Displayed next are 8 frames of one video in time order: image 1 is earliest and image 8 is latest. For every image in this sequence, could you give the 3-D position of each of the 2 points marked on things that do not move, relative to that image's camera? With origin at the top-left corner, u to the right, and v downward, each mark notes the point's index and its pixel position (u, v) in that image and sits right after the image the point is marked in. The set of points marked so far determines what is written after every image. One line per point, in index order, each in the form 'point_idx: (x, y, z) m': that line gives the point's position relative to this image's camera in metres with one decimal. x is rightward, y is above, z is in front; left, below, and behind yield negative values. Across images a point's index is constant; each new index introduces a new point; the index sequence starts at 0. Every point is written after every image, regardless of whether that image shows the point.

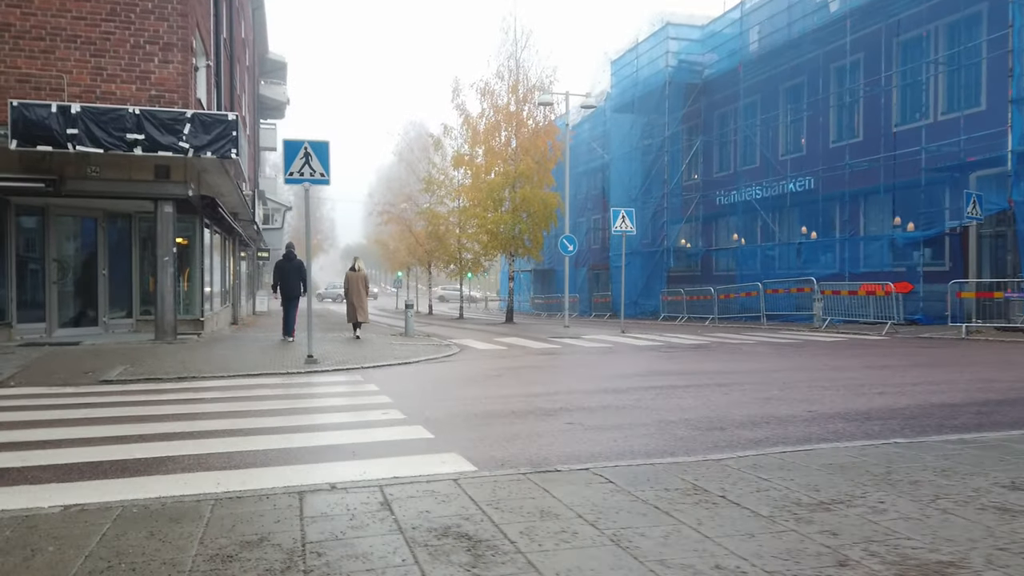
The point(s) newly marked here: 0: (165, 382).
0: (-4.5, -1.2, +9.7) m
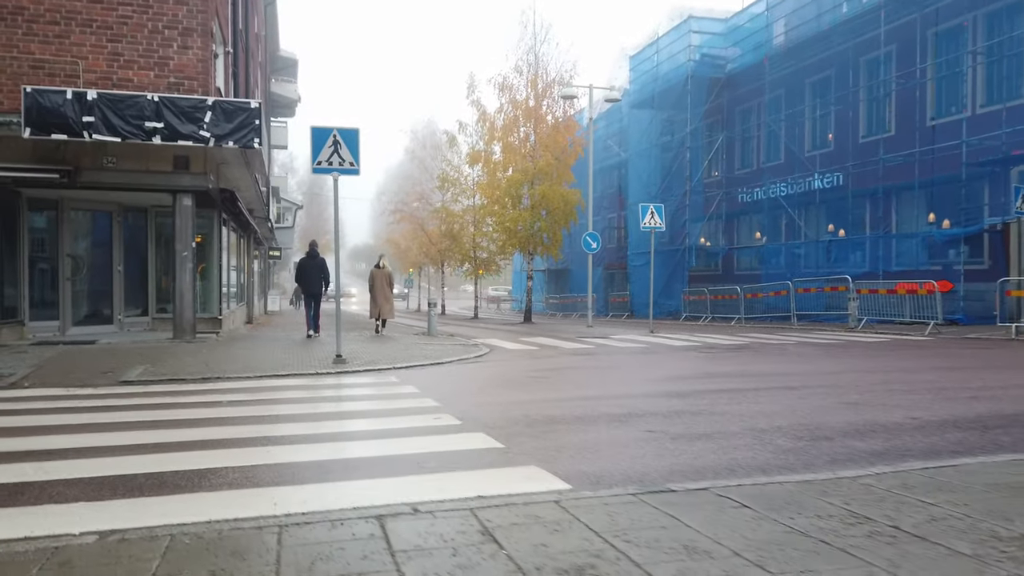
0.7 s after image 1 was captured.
0: (-3.9, -1.2, +9.1) m
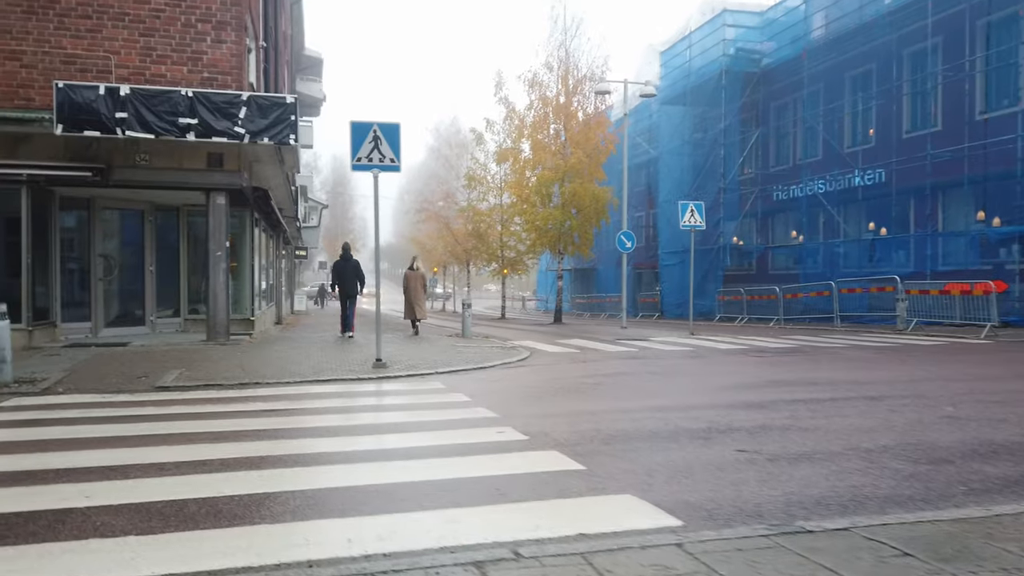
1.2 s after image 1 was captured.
0: (-3.3, -1.2, +8.7) m
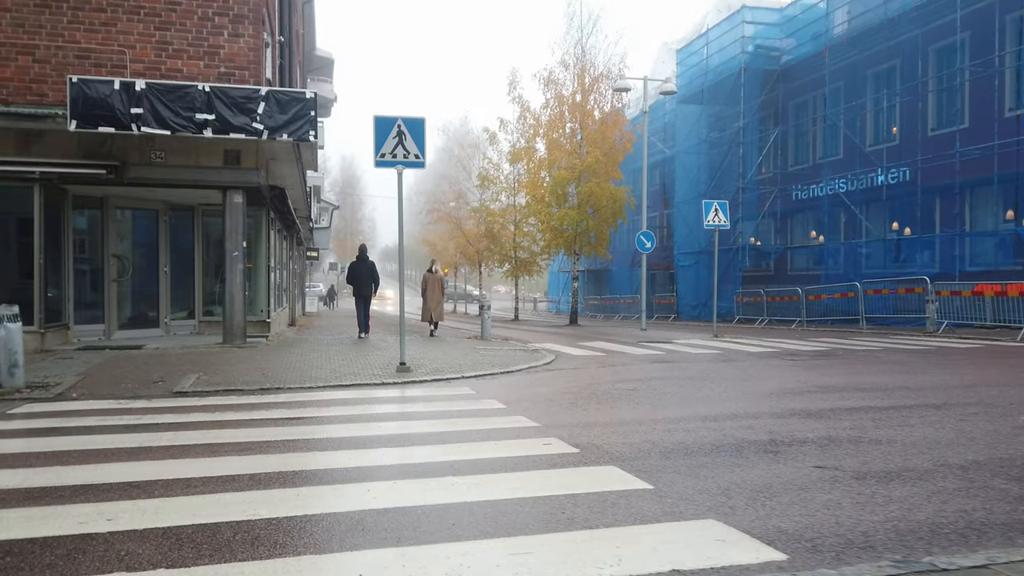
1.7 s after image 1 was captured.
0: (-2.9, -1.2, +8.4) m
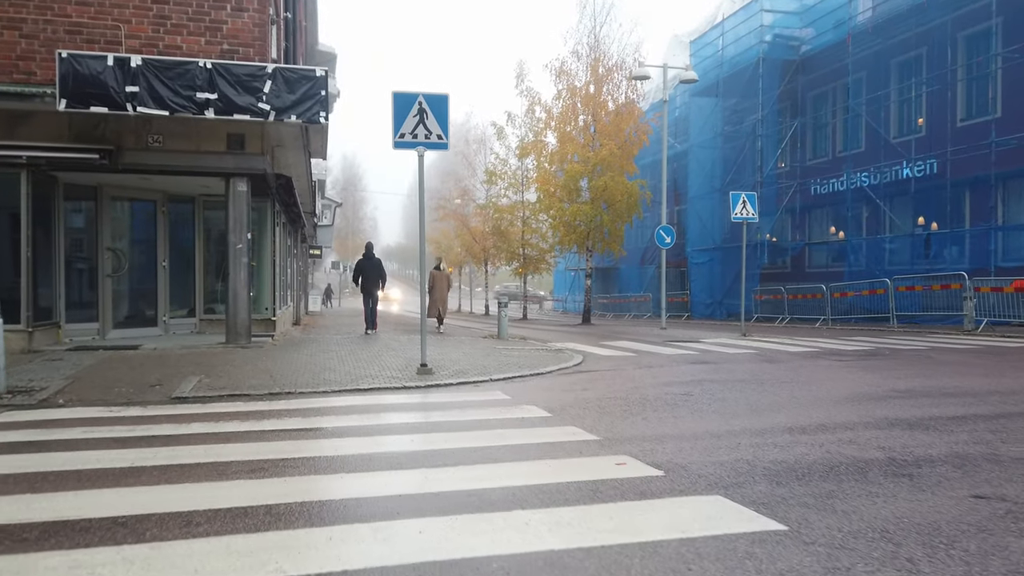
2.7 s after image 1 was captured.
0: (-2.5, -1.1, +7.5) m
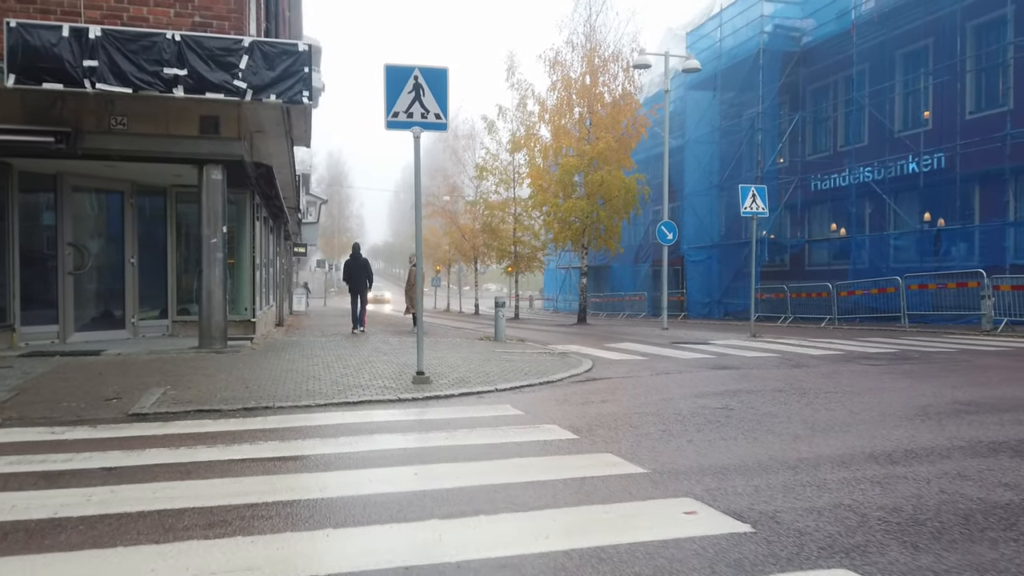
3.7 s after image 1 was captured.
0: (-2.4, -1.1, +6.4) m
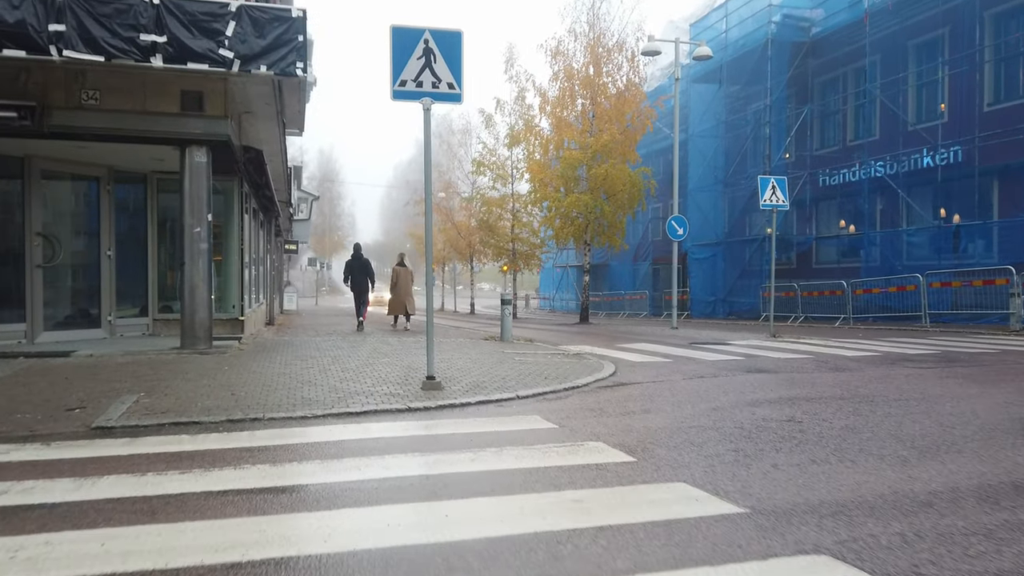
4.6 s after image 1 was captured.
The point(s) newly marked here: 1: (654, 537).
0: (-2.2, -1.0, +5.5) m
1: (+0.5, -1.0, +3.0) m
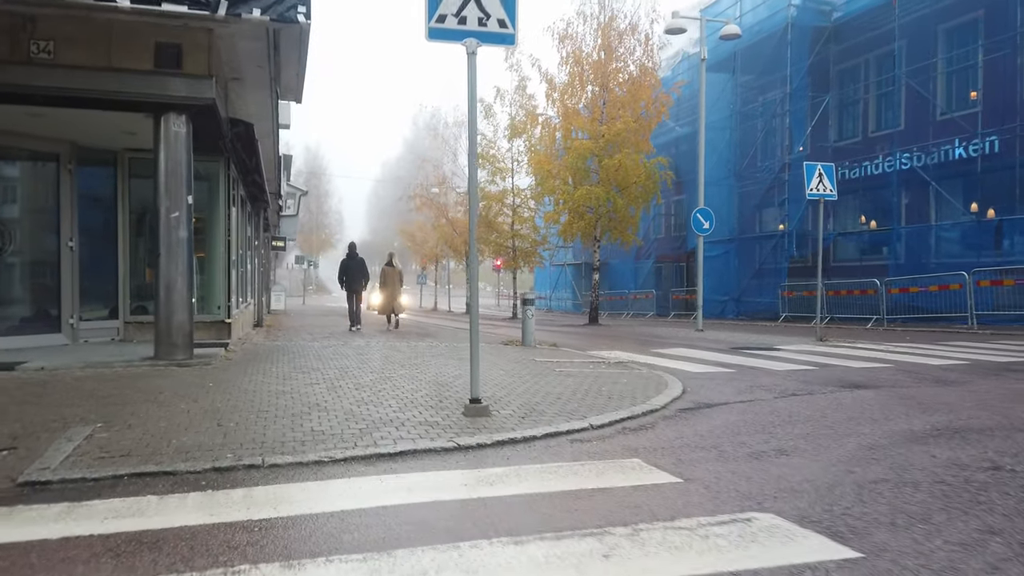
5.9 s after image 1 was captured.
0: (-1.7, -1.0, +3.9) m
1: (+1.1, -1.0, +1.4) m
